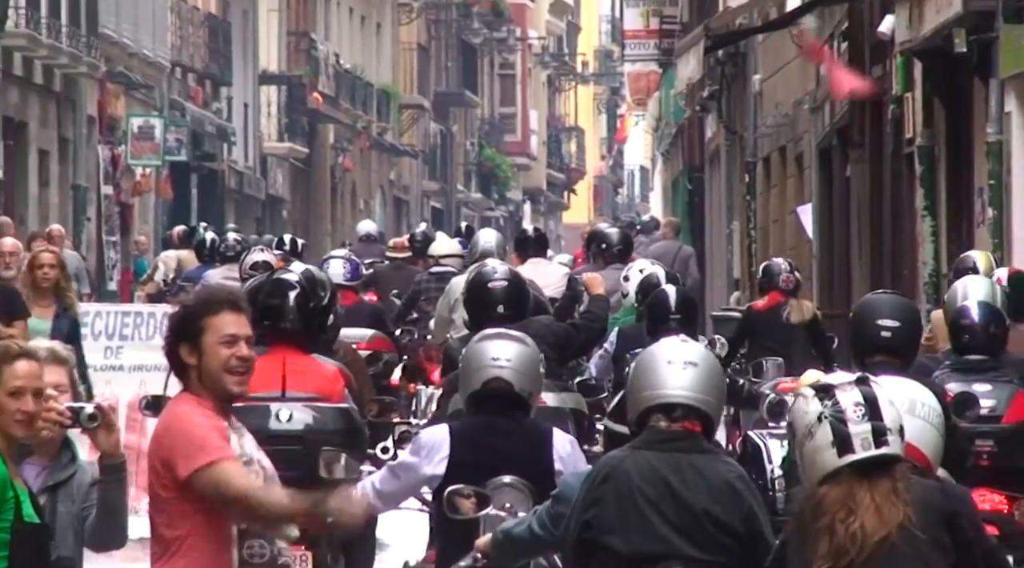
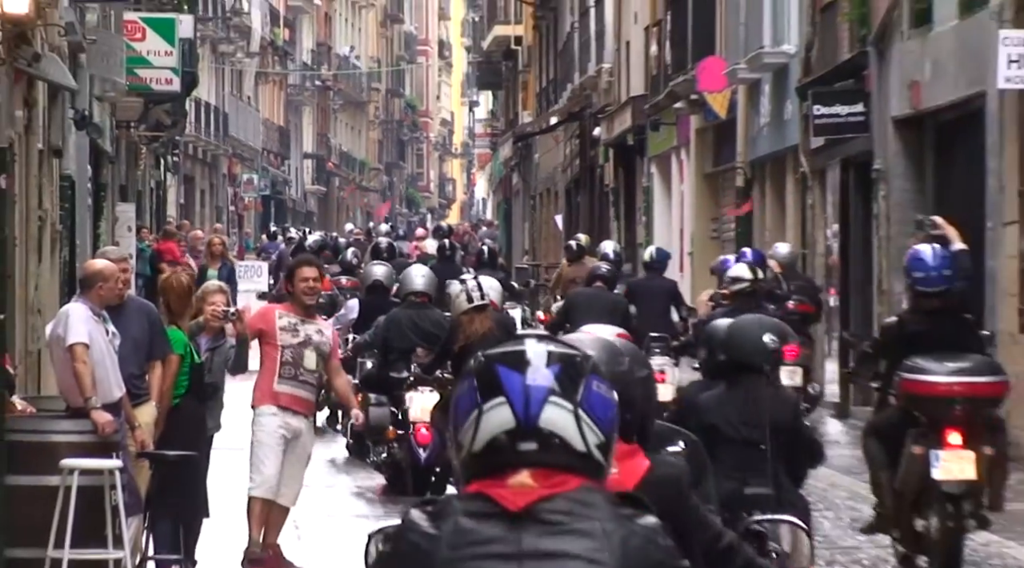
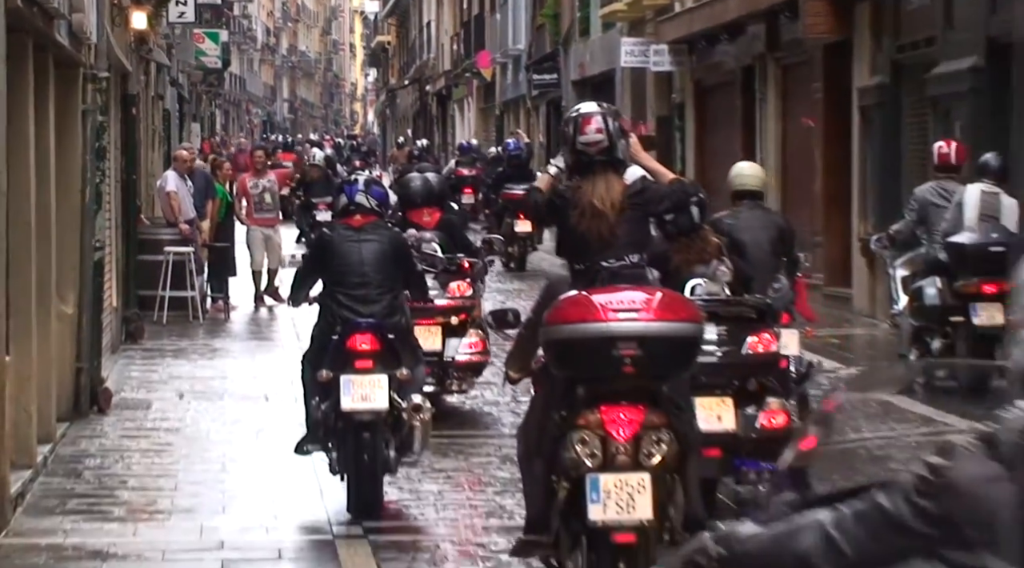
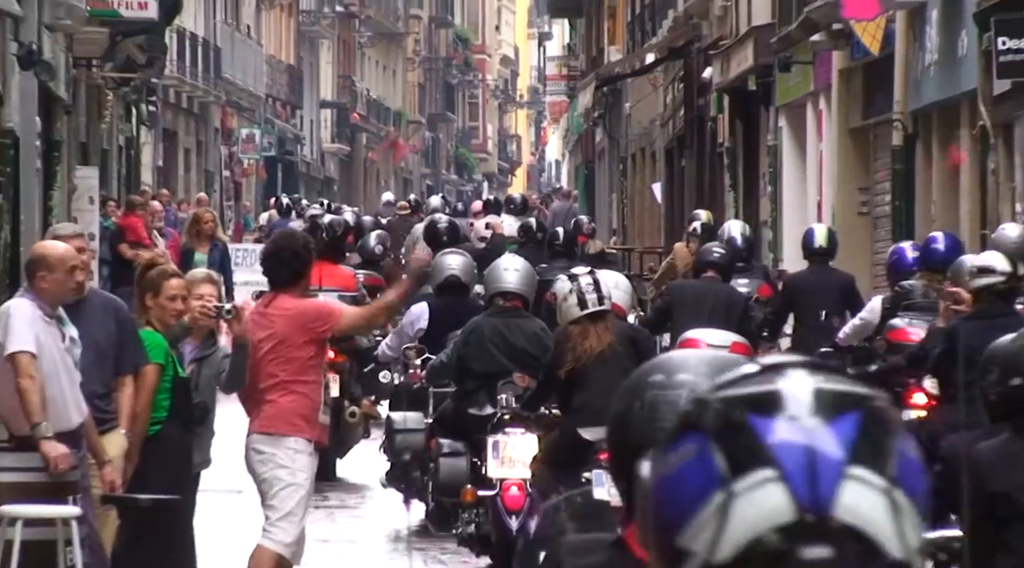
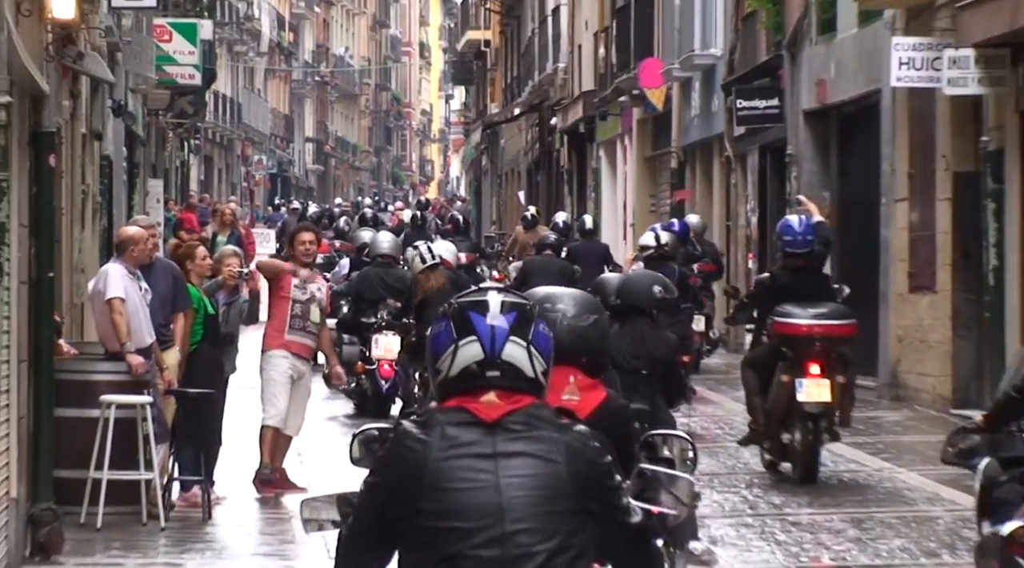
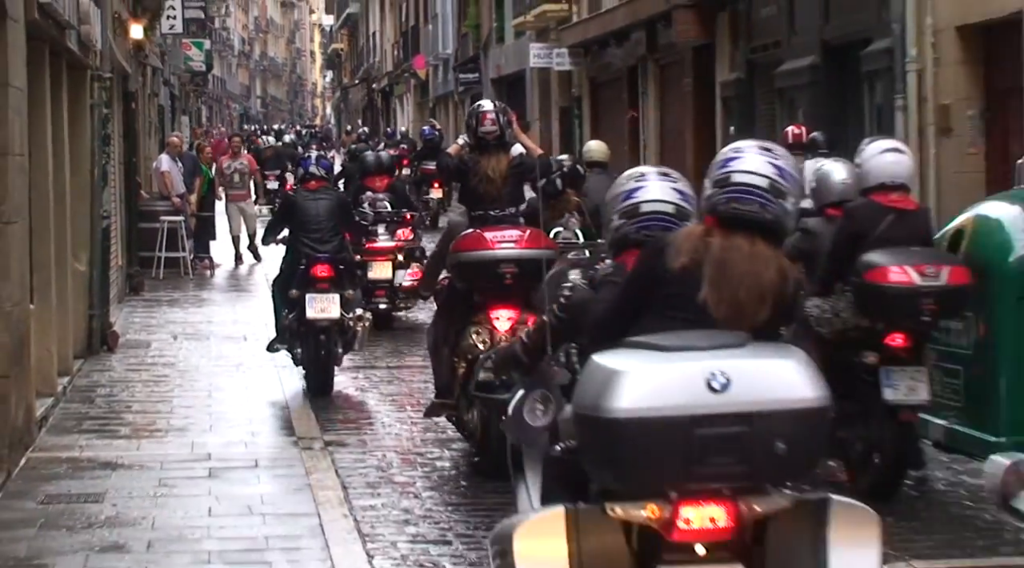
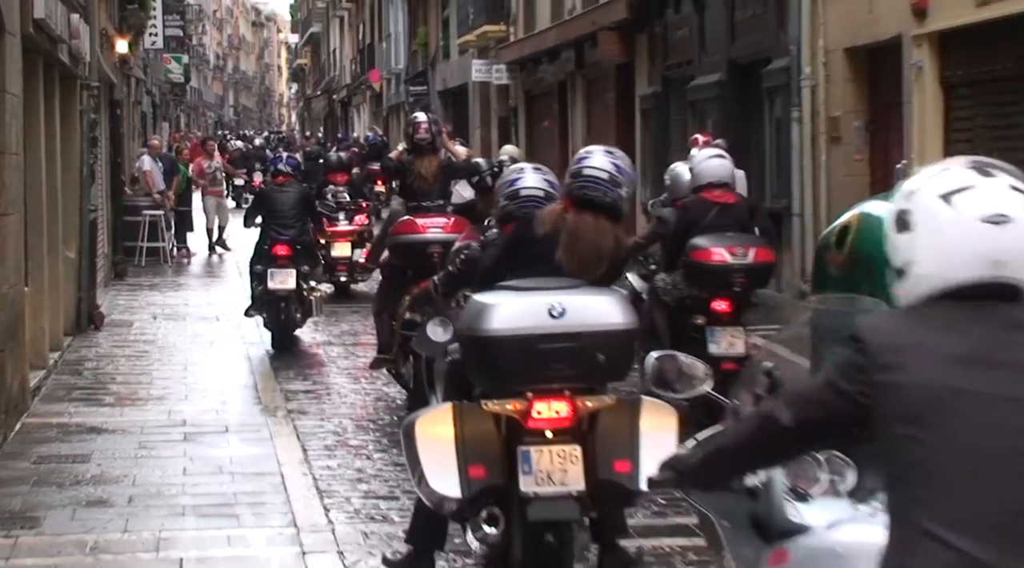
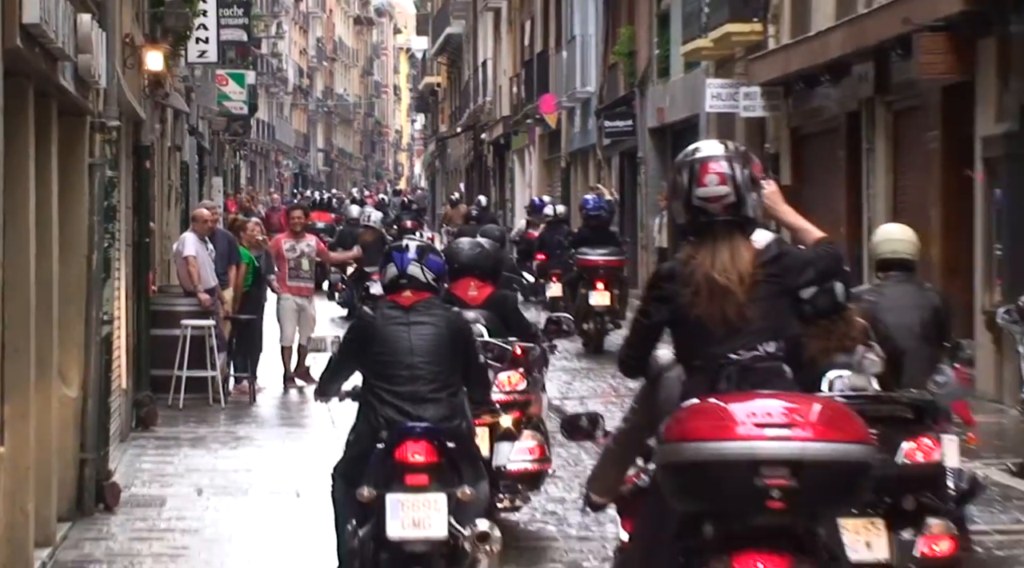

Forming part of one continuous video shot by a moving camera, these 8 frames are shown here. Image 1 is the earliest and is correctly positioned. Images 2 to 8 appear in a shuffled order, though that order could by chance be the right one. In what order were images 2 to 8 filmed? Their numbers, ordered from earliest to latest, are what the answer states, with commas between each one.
4, 2, 5, 8, 3, 6, 7
